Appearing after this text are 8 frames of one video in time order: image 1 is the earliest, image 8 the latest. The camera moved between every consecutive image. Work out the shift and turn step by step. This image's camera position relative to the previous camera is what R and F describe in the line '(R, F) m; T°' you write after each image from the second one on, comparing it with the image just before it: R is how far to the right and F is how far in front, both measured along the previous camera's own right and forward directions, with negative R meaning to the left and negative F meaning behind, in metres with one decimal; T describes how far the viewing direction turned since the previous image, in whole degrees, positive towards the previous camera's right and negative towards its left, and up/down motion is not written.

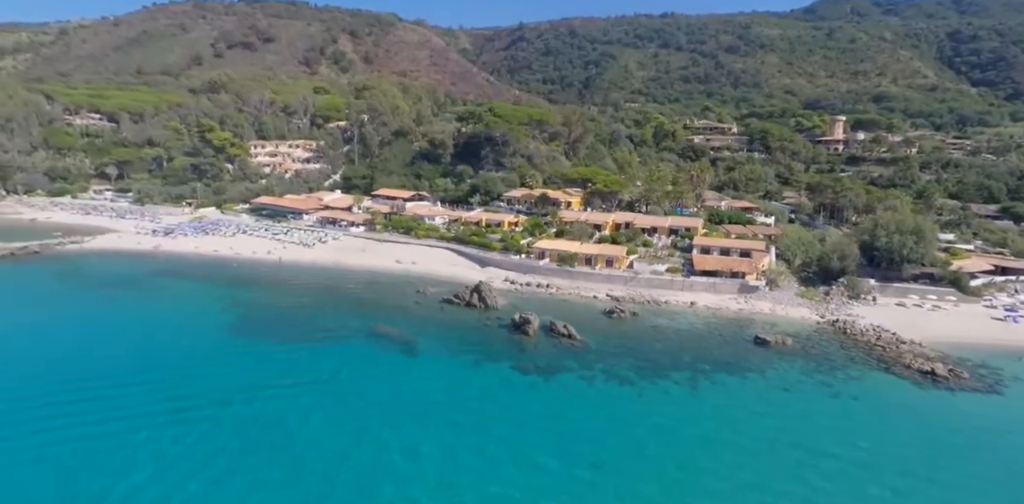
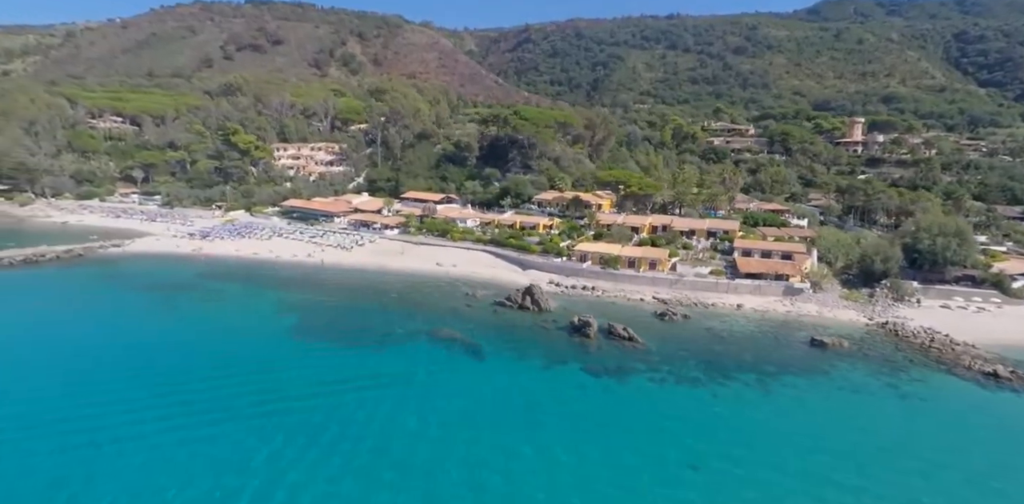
(-3.2, -0.4) m; 0°
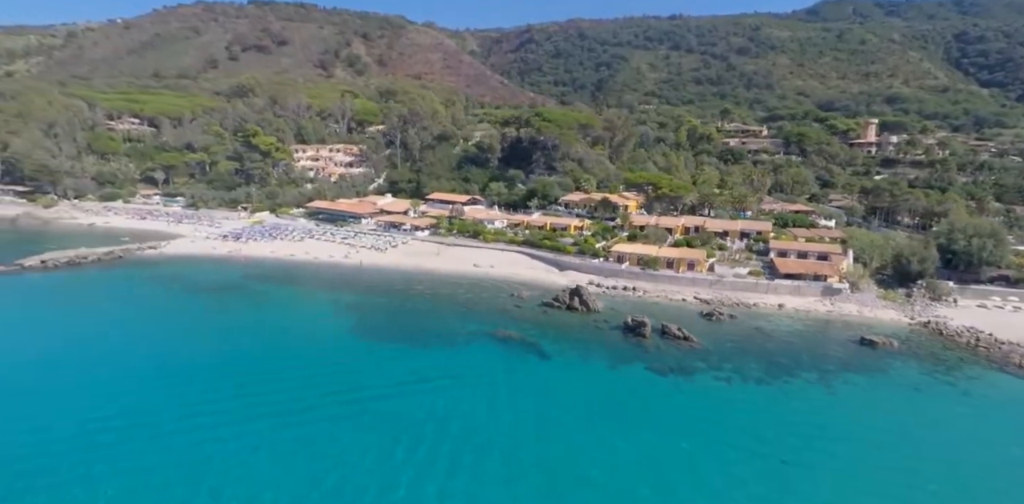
(-3.3, -0.5) m; 0°
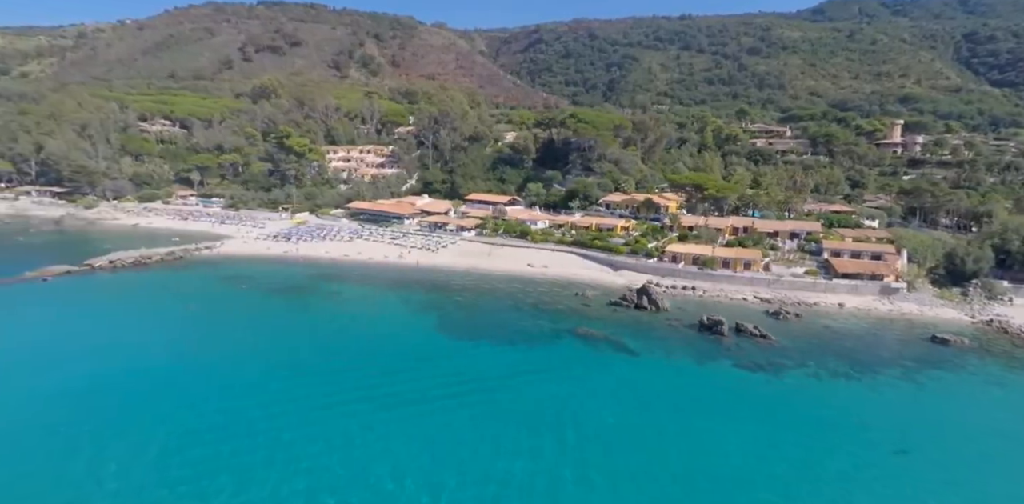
(-4.4, -0.8) m; 0°
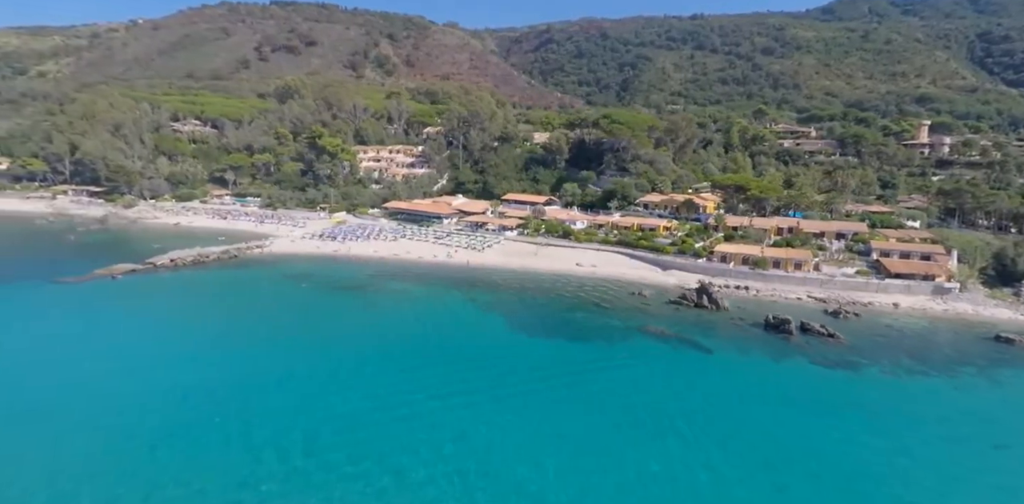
(-3.9, -0.7) m; 0°
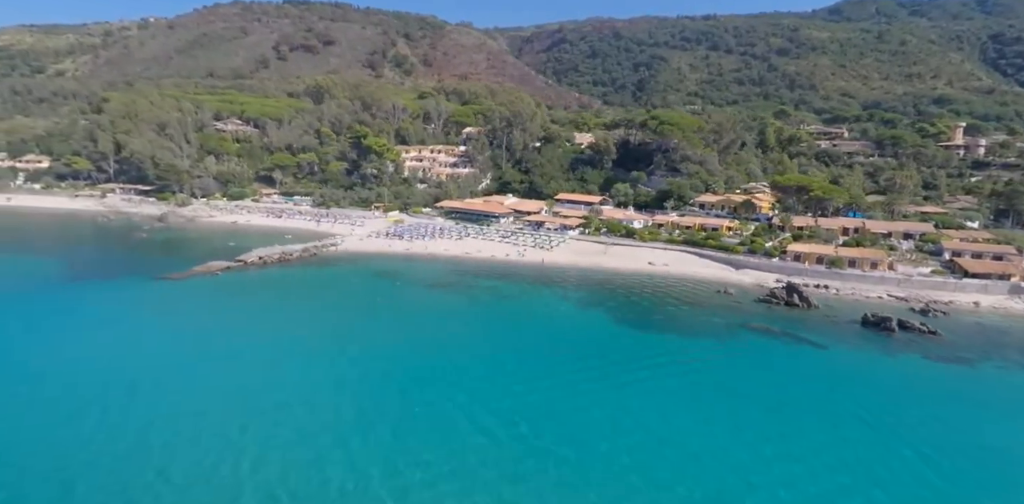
(-6.4, -1.0) m; 0°
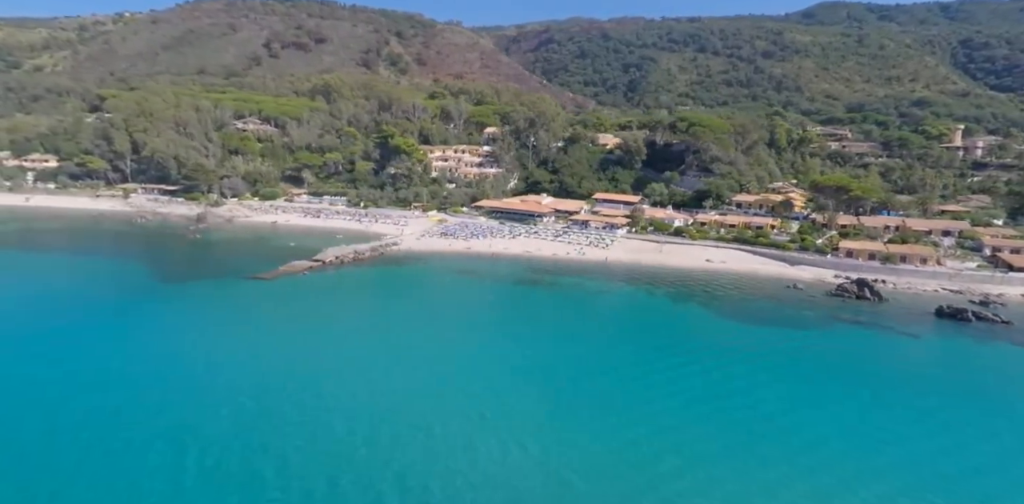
(-8.1, -1.1) m; +3°
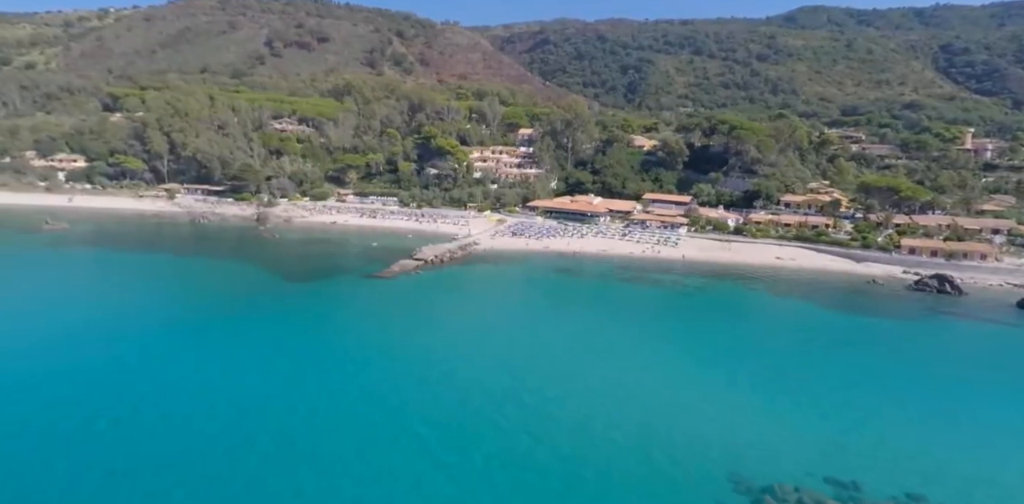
(-9.6, -1.6) m; +2°
